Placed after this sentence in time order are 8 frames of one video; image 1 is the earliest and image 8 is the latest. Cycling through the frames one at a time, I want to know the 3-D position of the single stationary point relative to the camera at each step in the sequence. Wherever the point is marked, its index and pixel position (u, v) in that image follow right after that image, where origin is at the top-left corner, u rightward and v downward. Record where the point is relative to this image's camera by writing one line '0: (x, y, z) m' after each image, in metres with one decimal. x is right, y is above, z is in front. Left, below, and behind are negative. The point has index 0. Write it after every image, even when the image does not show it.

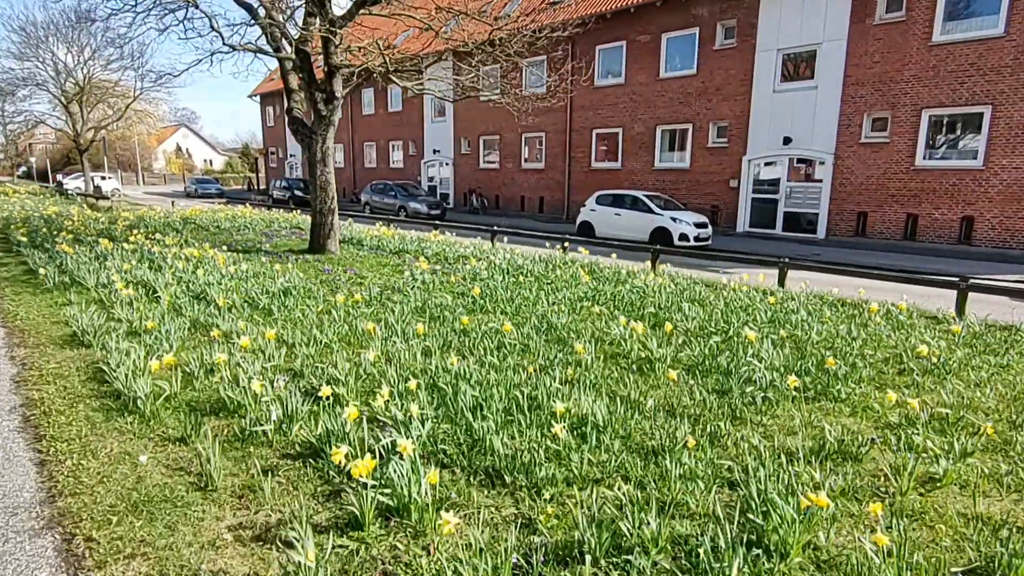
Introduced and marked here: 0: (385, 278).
0: (-1.7, +0.1, +7.7) m
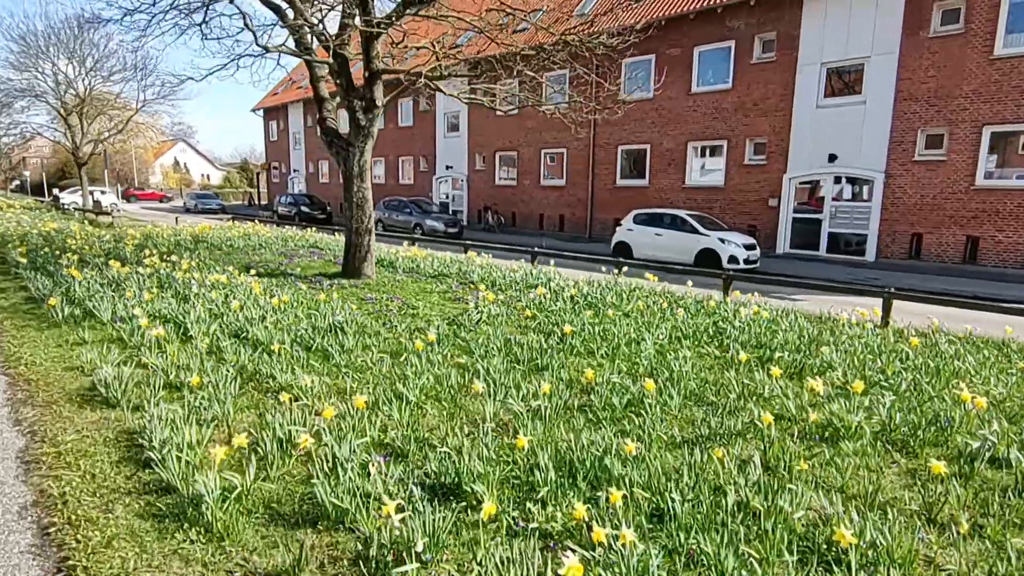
0: (-0.8, -0.3, +6.8) m
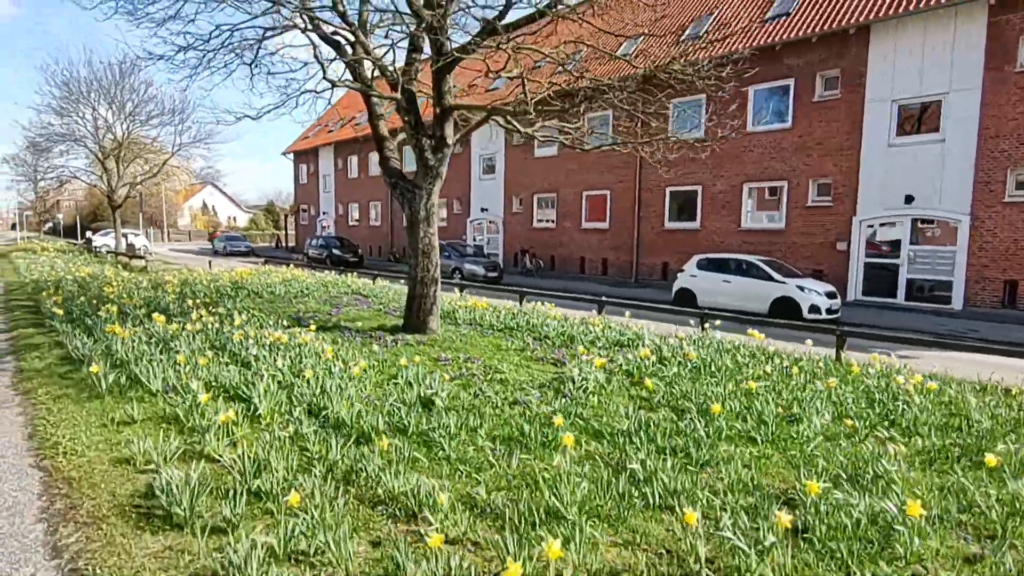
0: (+0.2, -0.9, +5.8) m
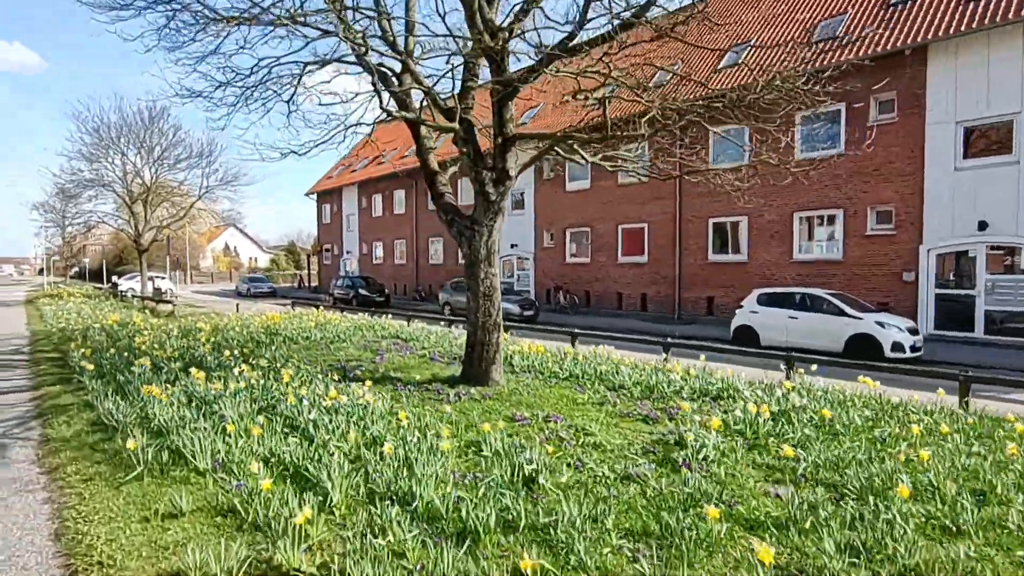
0: (+1.0, -1.3, +5.0) m
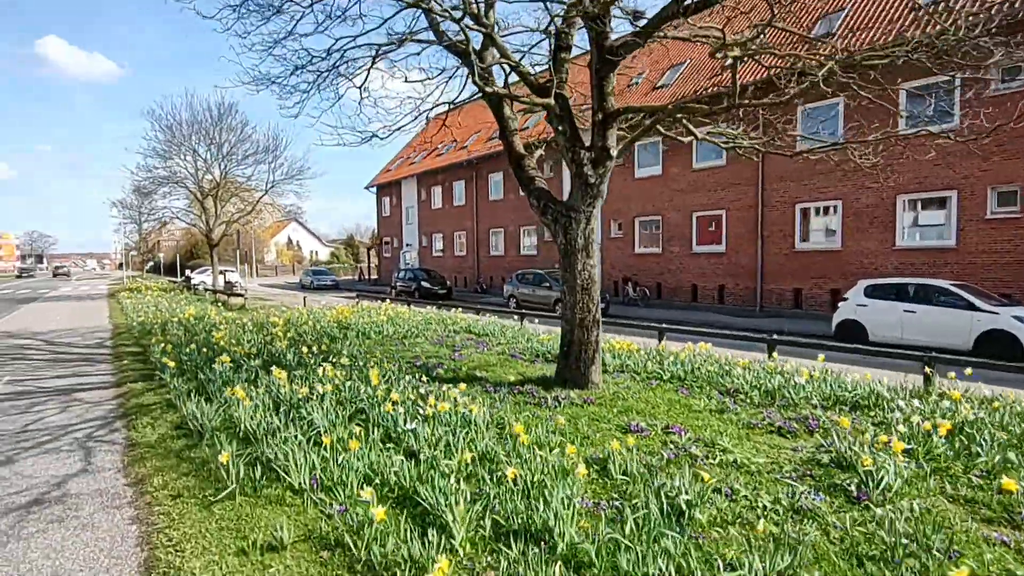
0: (+1.9, -1.3, +4.2) m
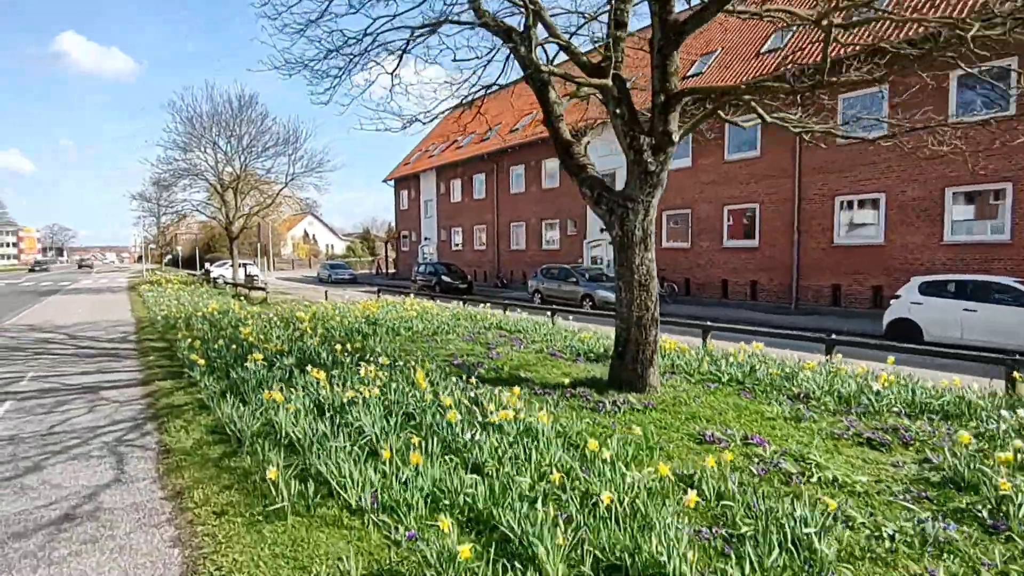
0: (+2.4, -1.3, +3.8) m
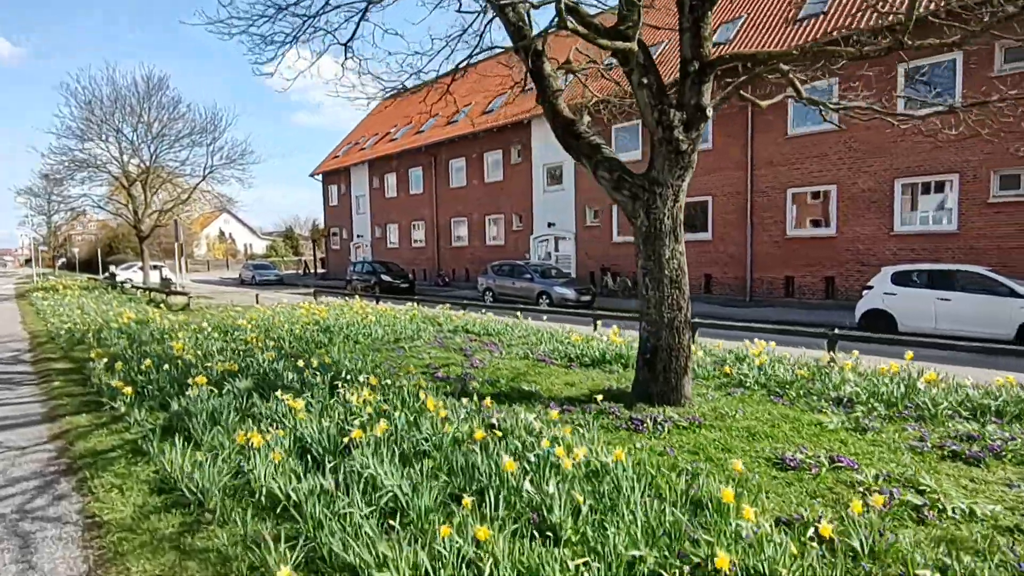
0: (+2.8, -1.2, +3.2) m
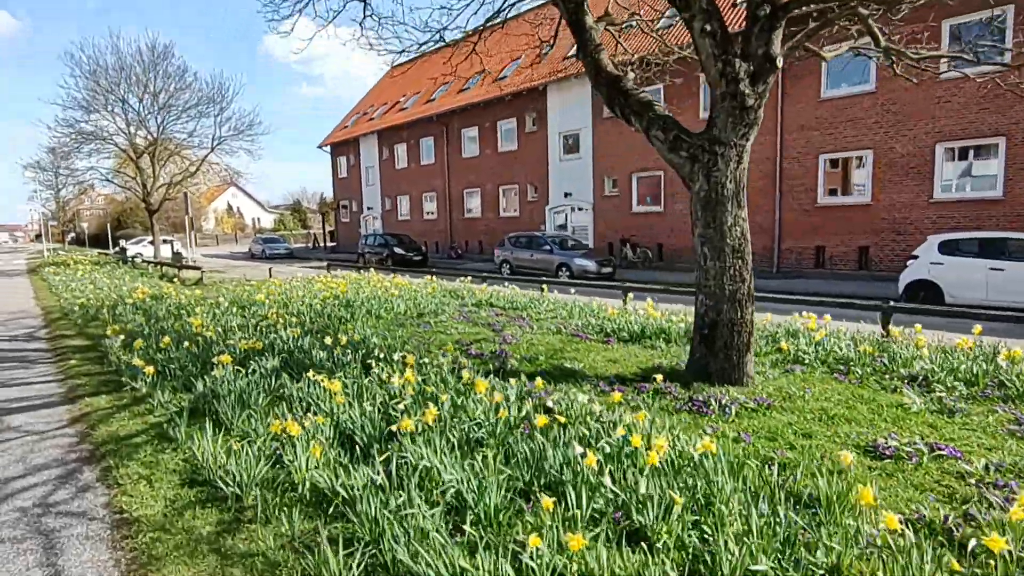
0: (+3.2, -1.1, +2.8) m
